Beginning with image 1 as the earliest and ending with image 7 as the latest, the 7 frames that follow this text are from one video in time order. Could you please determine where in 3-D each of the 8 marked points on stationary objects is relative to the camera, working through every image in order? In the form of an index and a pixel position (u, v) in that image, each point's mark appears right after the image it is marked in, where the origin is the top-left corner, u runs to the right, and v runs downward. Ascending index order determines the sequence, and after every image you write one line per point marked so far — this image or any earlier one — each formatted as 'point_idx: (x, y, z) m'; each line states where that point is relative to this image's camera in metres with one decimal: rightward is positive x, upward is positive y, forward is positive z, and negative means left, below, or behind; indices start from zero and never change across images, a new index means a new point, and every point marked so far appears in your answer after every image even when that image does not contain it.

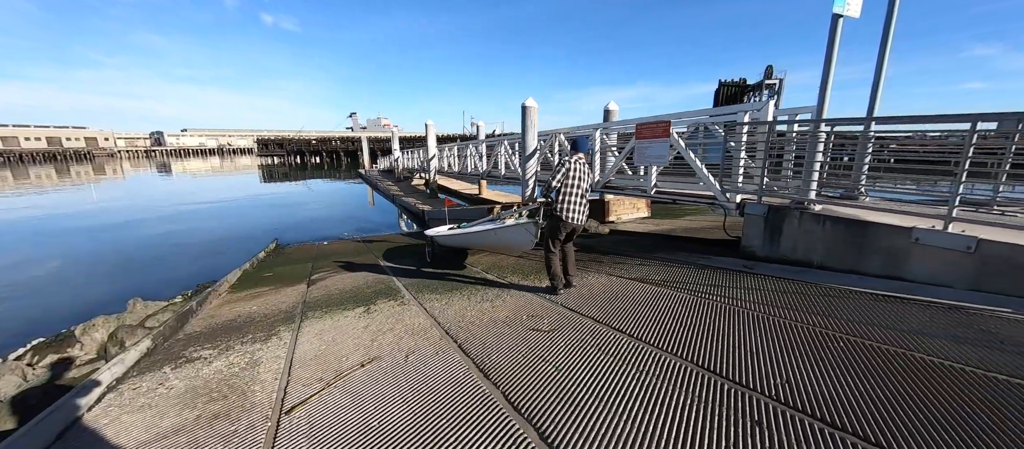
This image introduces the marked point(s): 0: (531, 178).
0: (+0.5, +1.2, +8.5) m
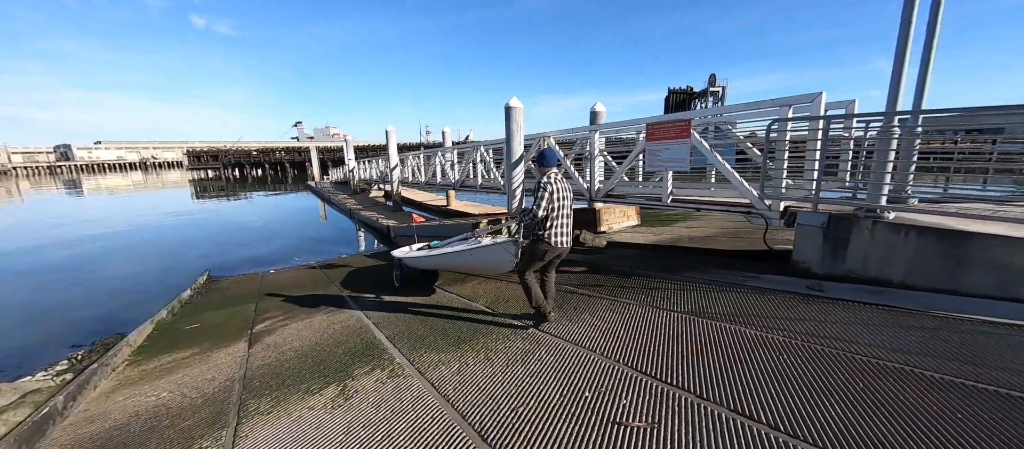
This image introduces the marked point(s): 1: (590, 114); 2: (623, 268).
0: (+0.1, +0.9, +7.6) m
1: (+2.0, +2.9, +8.6) m
2: (+1.7, -0.7, +5.0) m
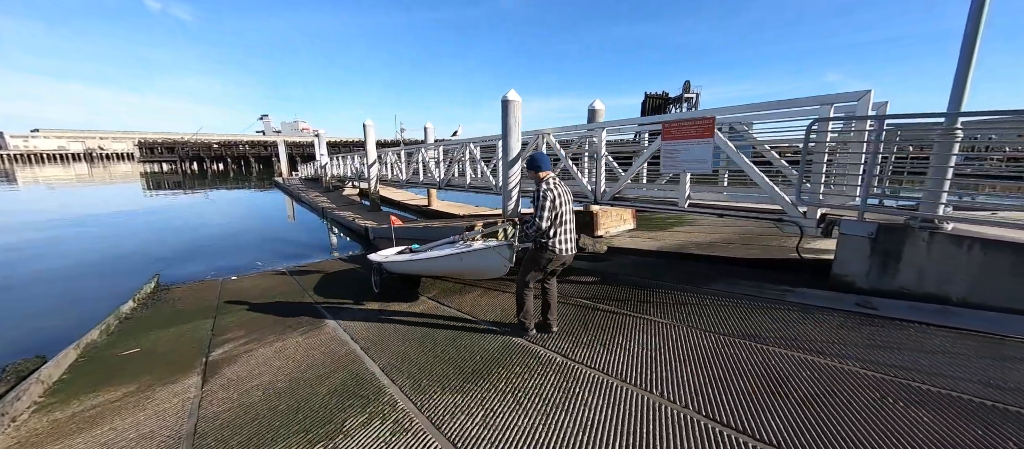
0: (+0.1, +0.8, +7.1) m
1: (+1.9, +2.9, +8.2) m
2: (+1.8, -0.7, +4.6) m
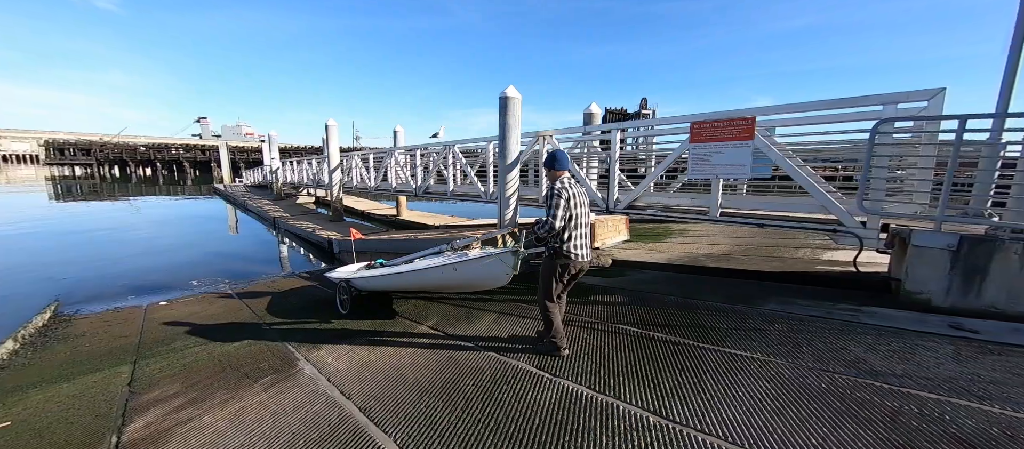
0: (0.0, +0.6, +6.4) m
1: (+1.7, +2.6, +7.8) m
2: (+2.0, -0.9, +4.1) m
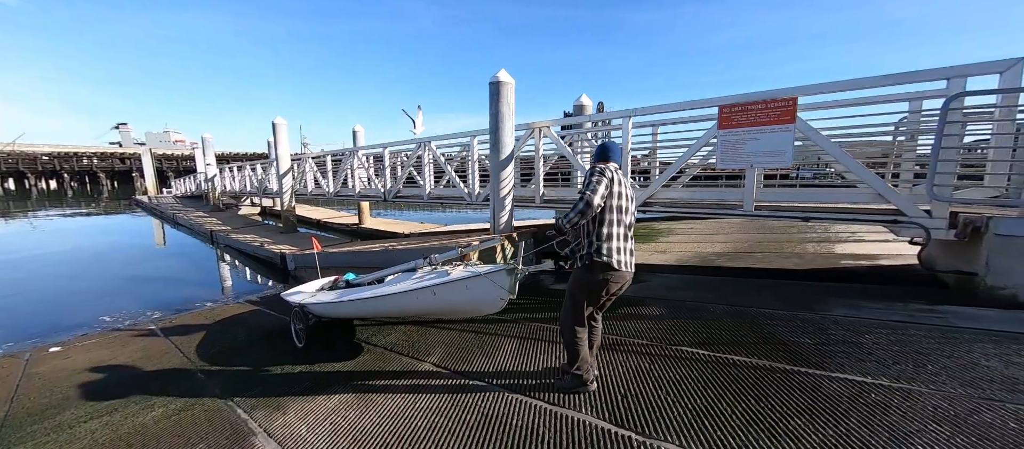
0: (-0.1, +0.5, +5.7) m
1: (+1.3, +2.6, +7.2) m
2: (+2.2, -0.9, +3.6) m
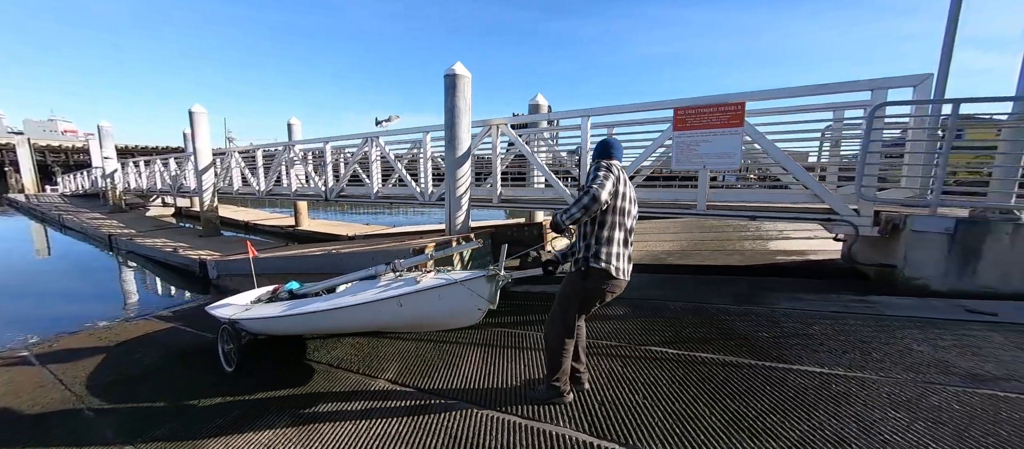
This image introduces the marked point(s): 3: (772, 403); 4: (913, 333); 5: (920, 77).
0: (-0.8, +0.5, +5.4) m
1: (+0.4, +2.6, +7.1) m
2: (+1.8, -0.8, +3.6) m
3: (+1.5, -1.0, +1.9) m
4: (+3.0, -0.8, +2.5) m
5: (+3.7, +1.3, +3.0) m
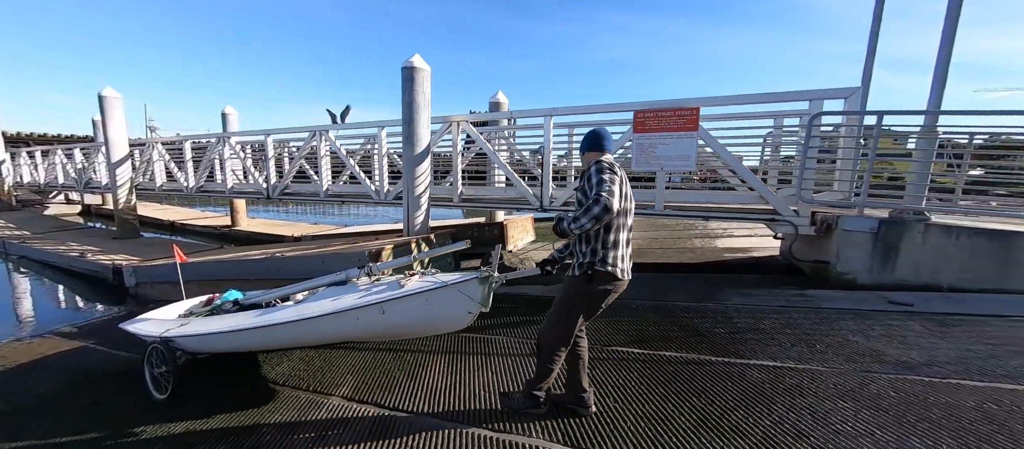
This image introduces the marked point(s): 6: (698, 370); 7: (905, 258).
0: (-1.4, +0.5, +5.1) m
1: (-0.4, +2.6, +7.0) m
2: (+1.4, -0.8, +3.7) m
3: (+1.3, -1.1, +2.0) m
4: (+2.8, -0.8, +2.7) m
5: (+3.4, +1.3, +3.3) m
6: (+1.3, -1.0, +2.3) m
7: (+3.8, -0.3, +3.2) m
